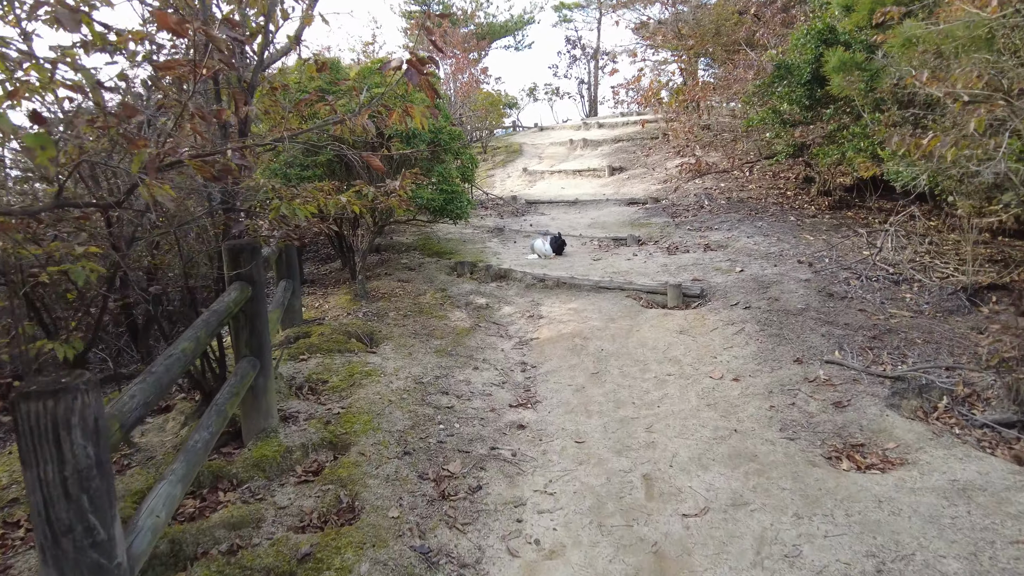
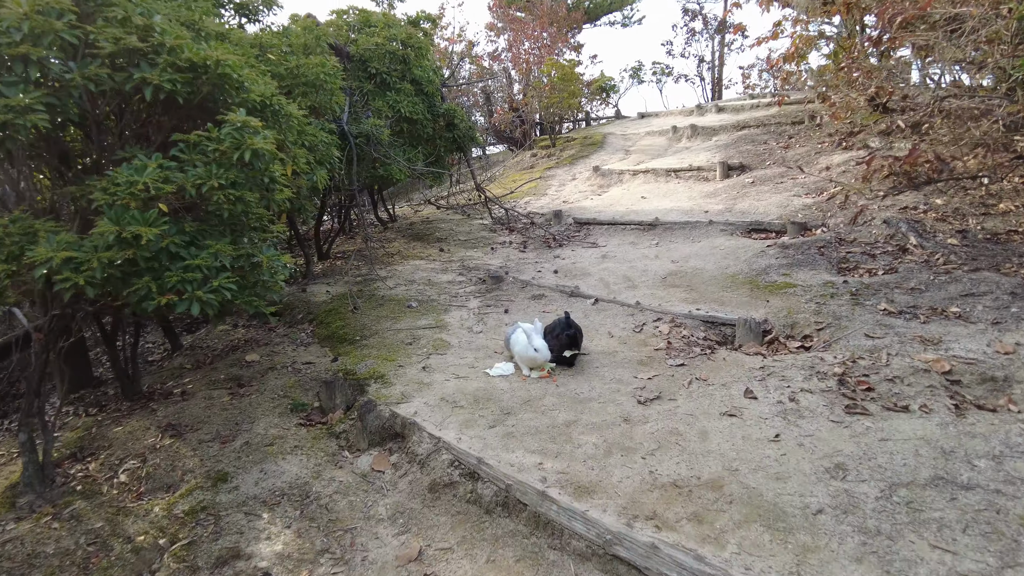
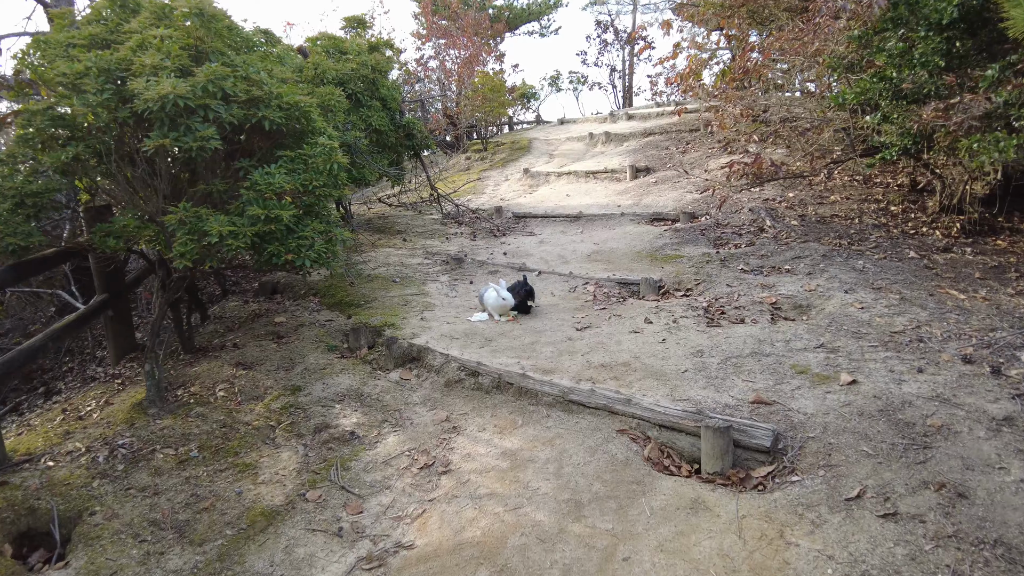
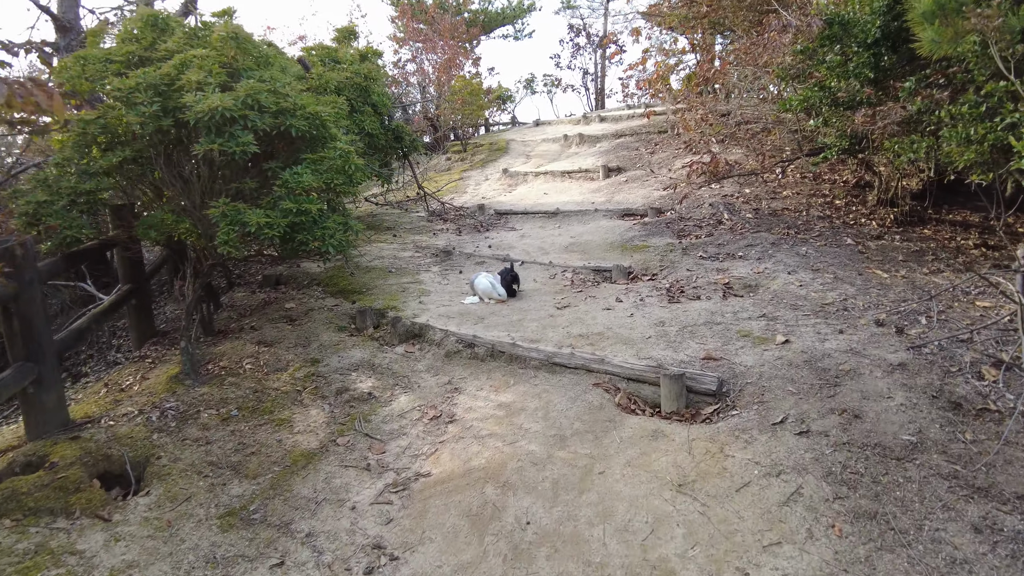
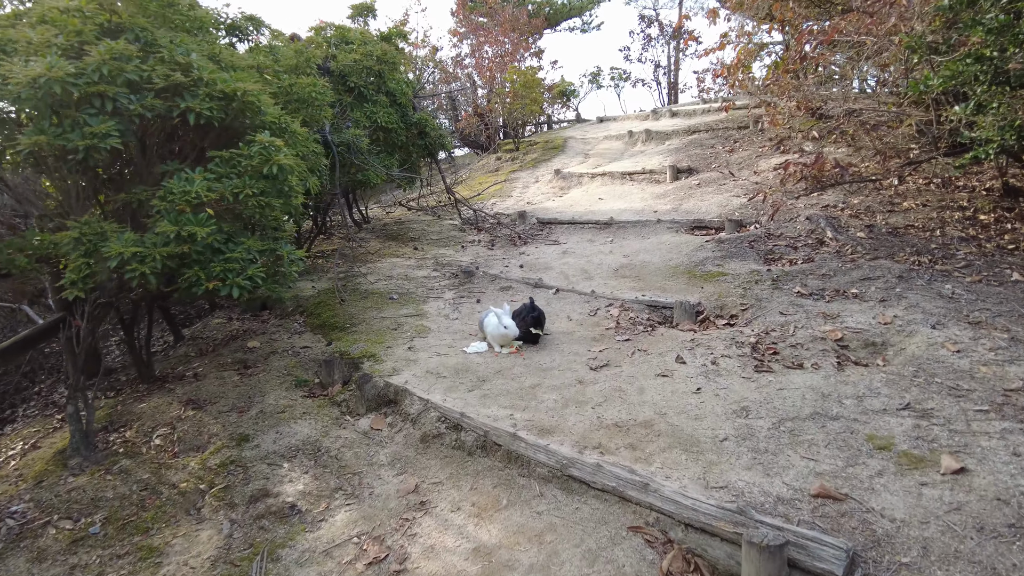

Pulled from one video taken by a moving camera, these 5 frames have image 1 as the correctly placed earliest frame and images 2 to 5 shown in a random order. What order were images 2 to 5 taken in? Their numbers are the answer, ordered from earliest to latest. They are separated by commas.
4, 3, 5, 2
